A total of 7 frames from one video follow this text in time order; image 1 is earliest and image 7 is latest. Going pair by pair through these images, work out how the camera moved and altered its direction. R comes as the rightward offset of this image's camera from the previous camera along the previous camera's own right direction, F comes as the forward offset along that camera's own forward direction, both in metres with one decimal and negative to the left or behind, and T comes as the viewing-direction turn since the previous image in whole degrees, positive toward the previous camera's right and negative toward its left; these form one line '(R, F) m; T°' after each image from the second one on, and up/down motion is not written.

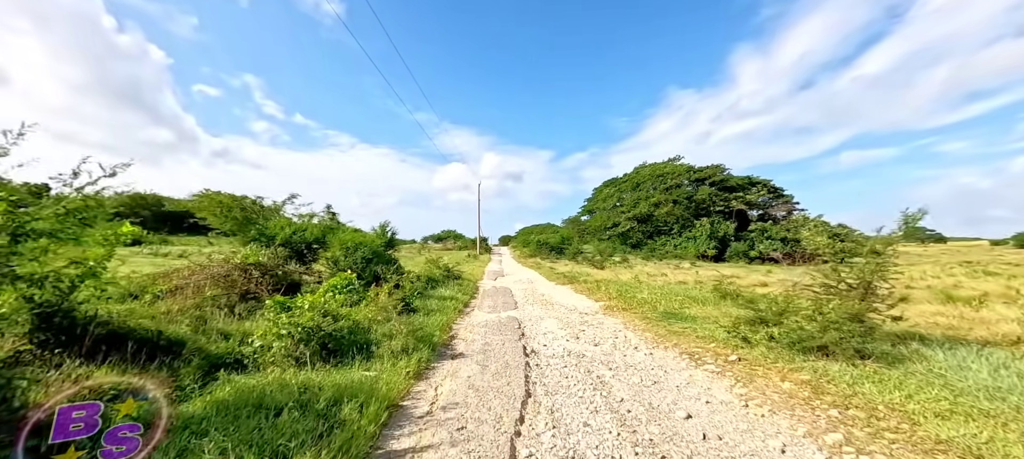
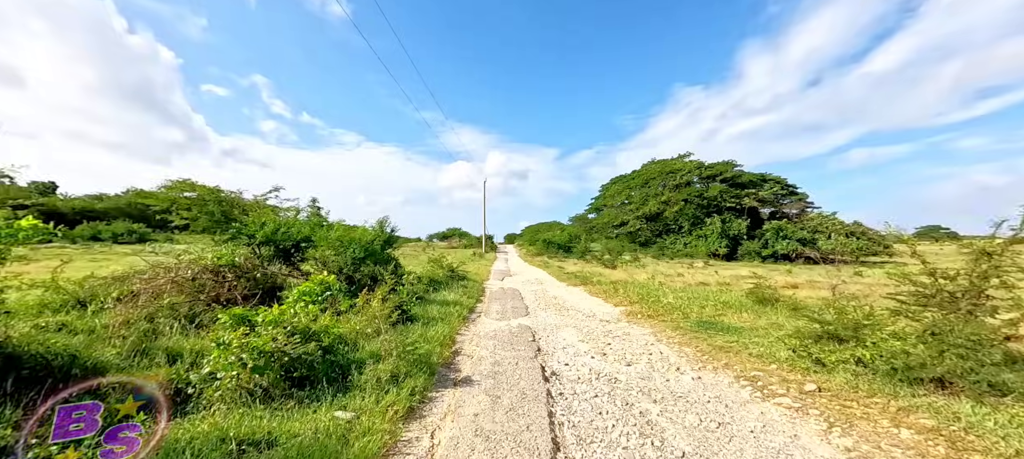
(-0.1, +1.0) m; -1°
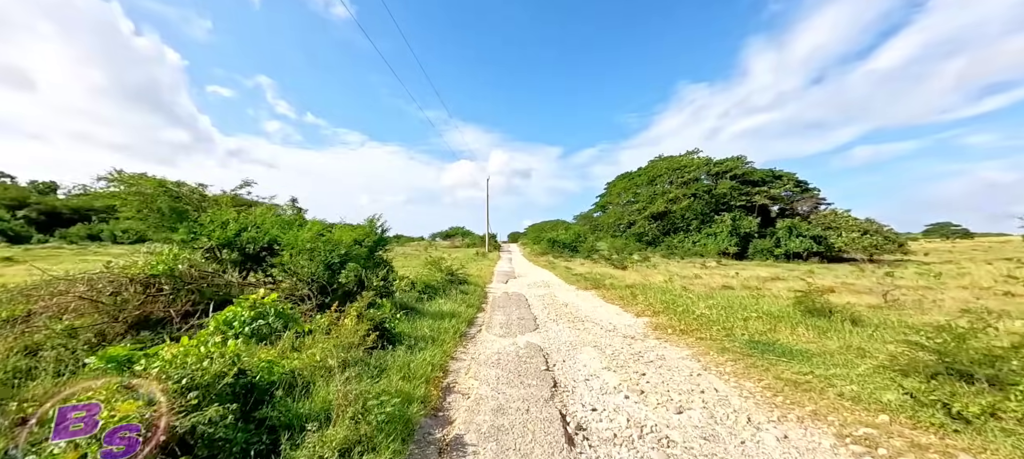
(-0.1, +1.3) m; -1°
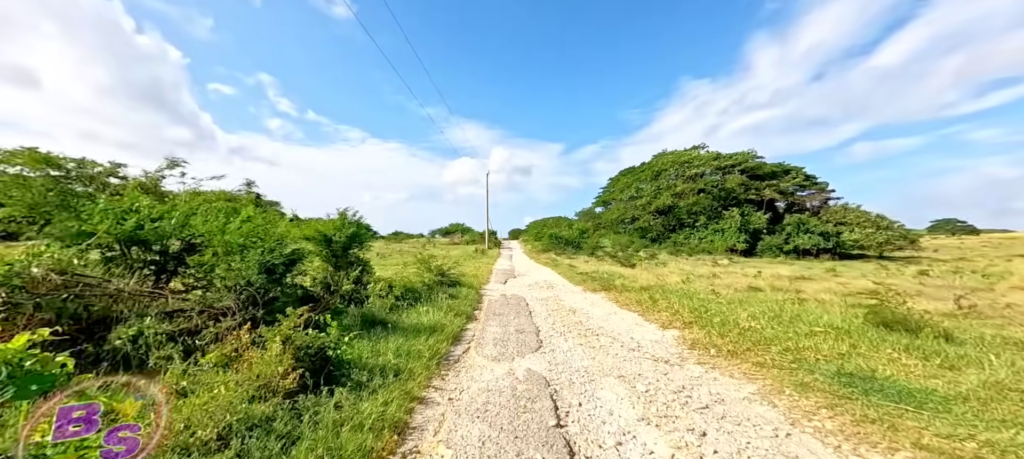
(+0.1, +1.6) m; 0°
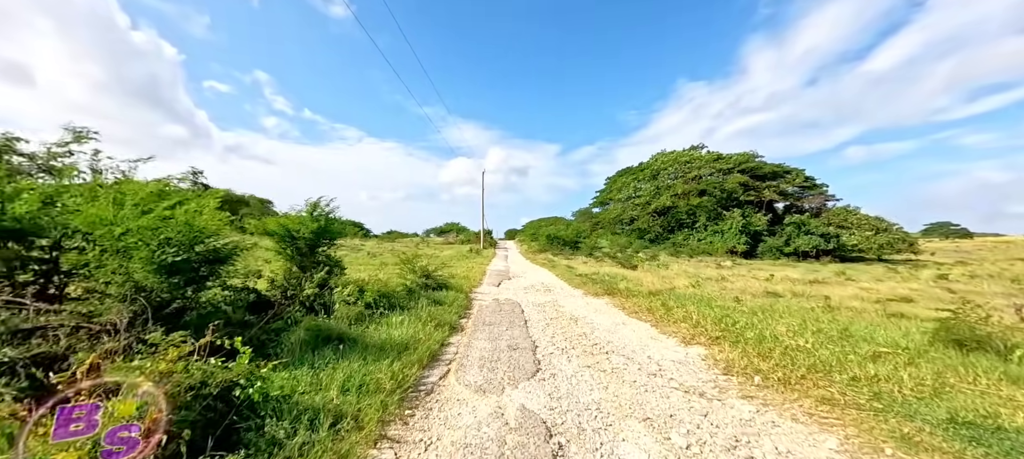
(+0.1, +1.1) m; +1°
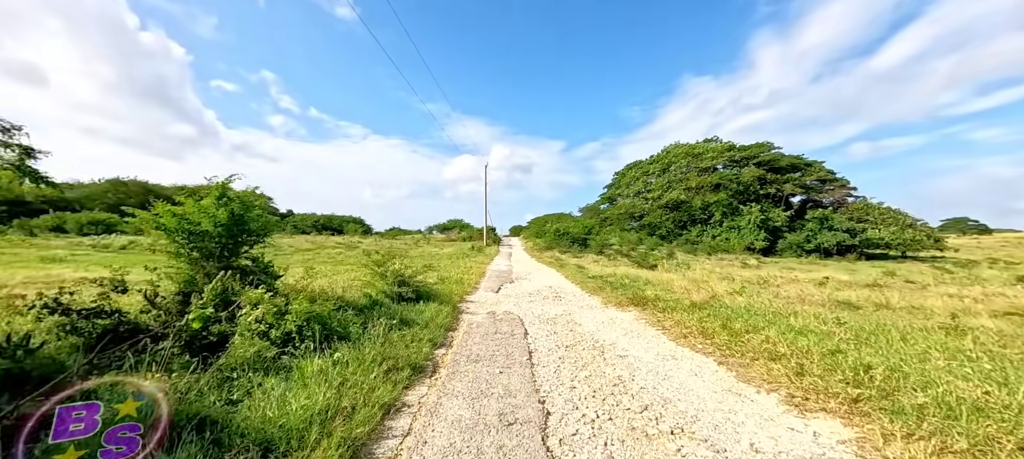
(+0.1, +2.3) m; -1°
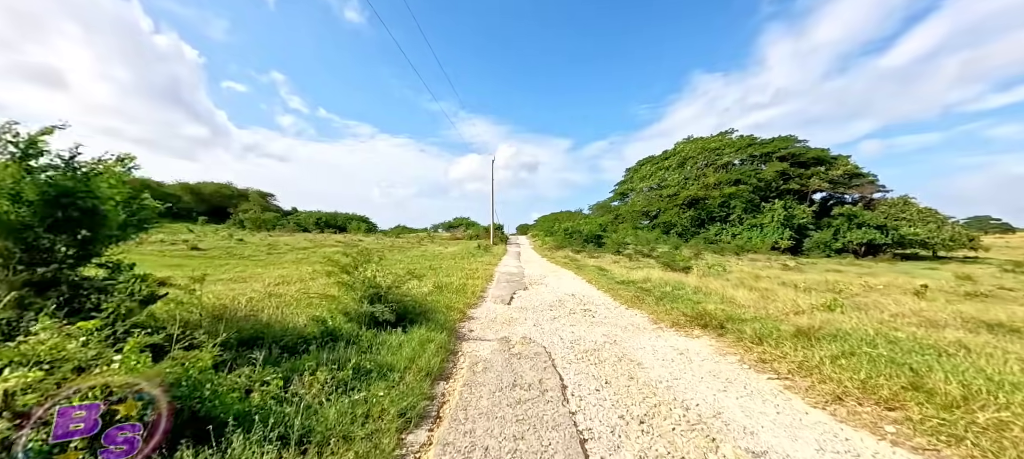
(-0.3, +2.3) m; -1°
